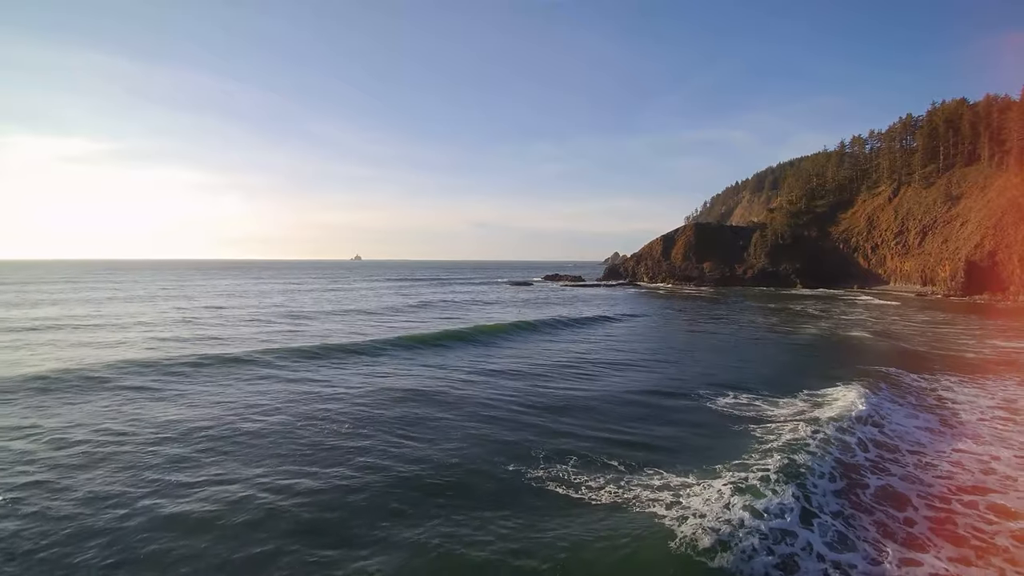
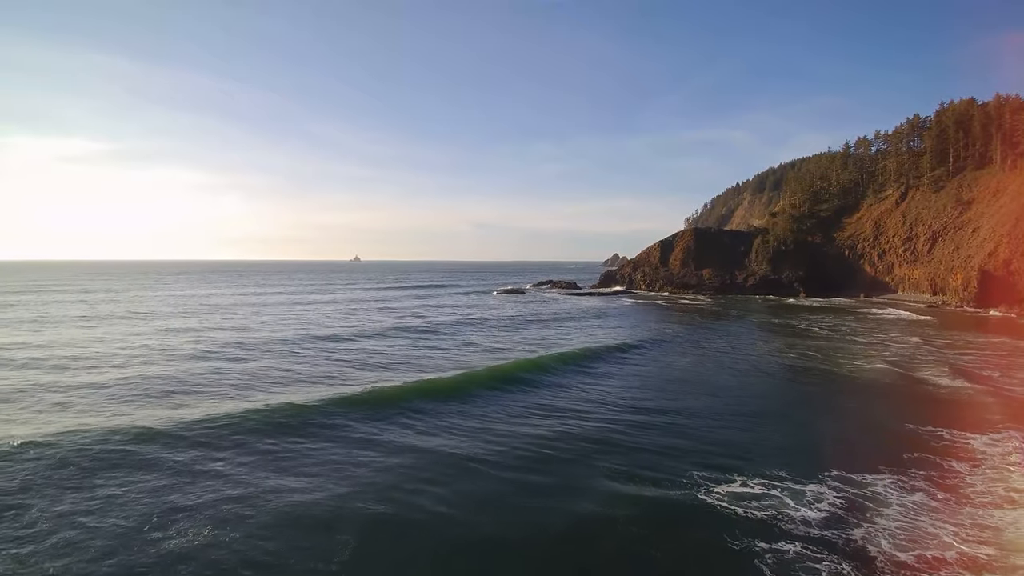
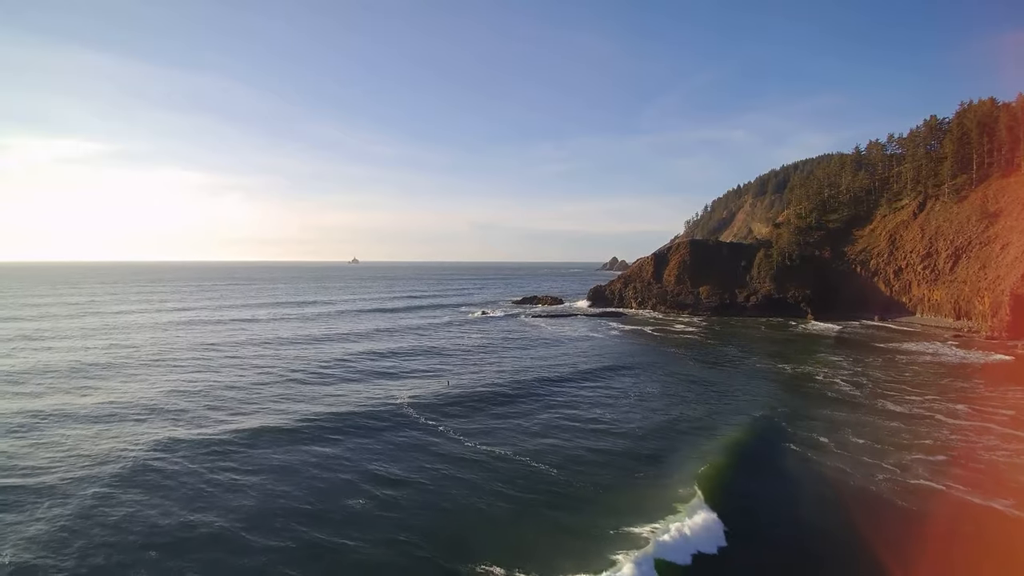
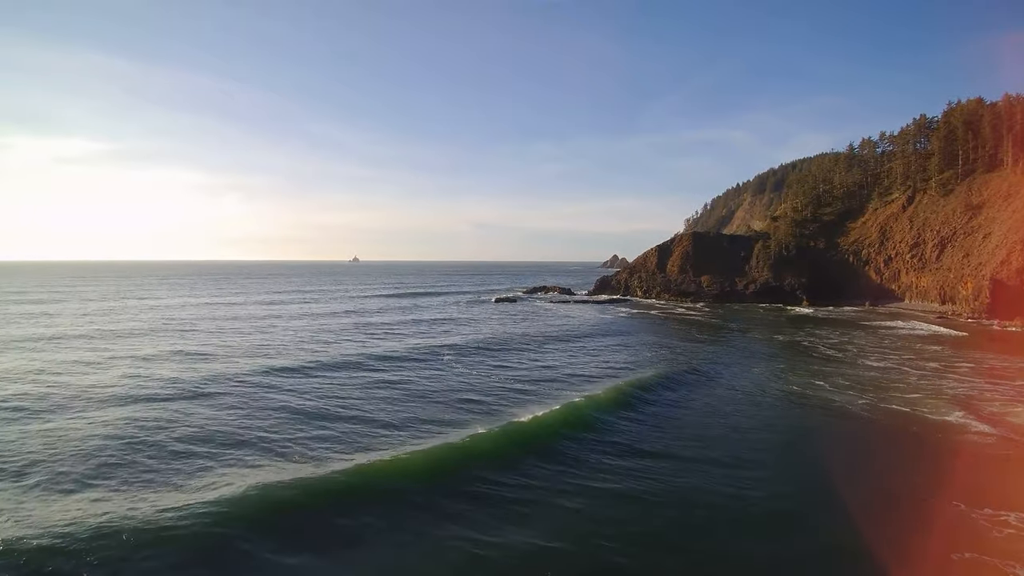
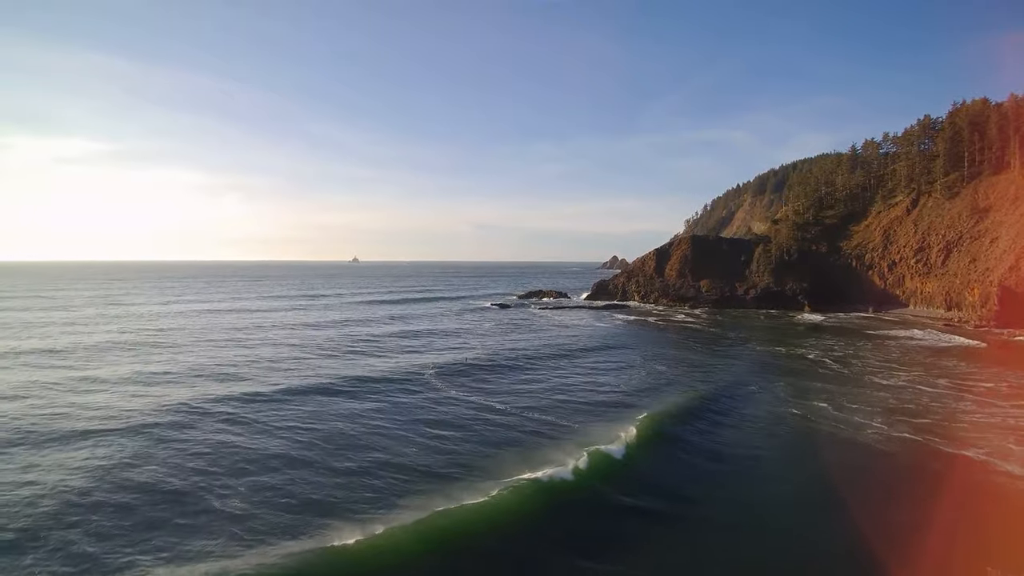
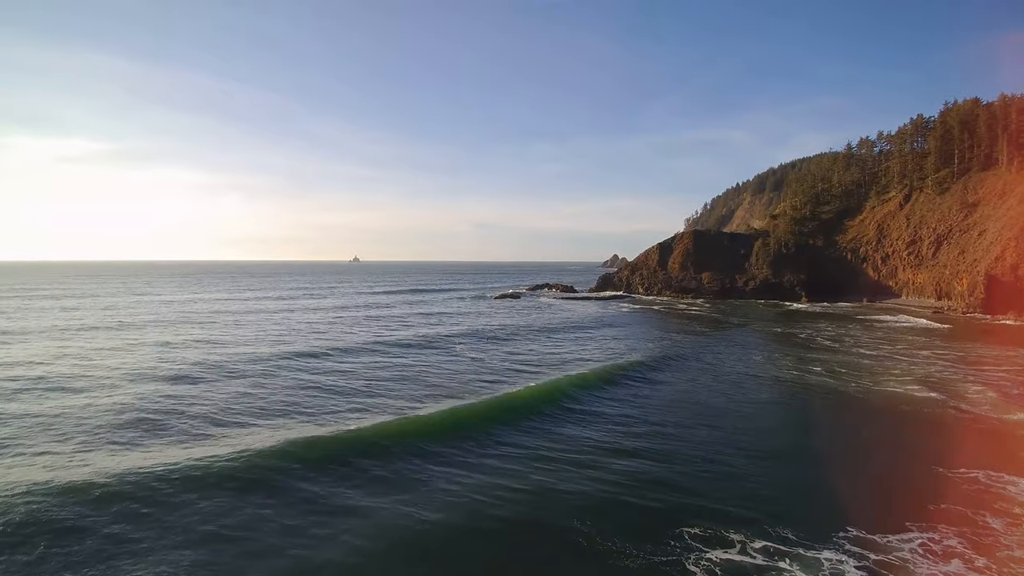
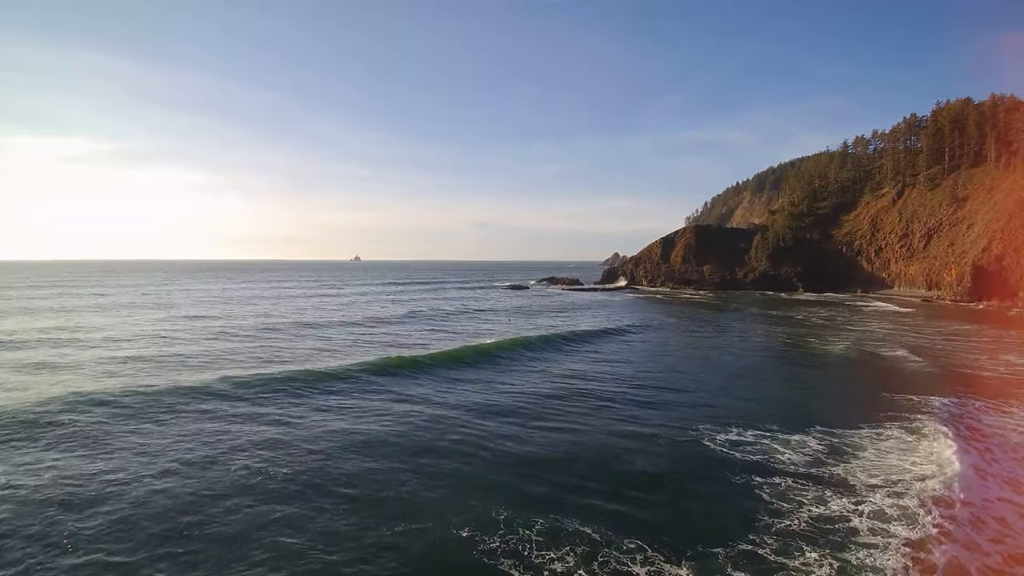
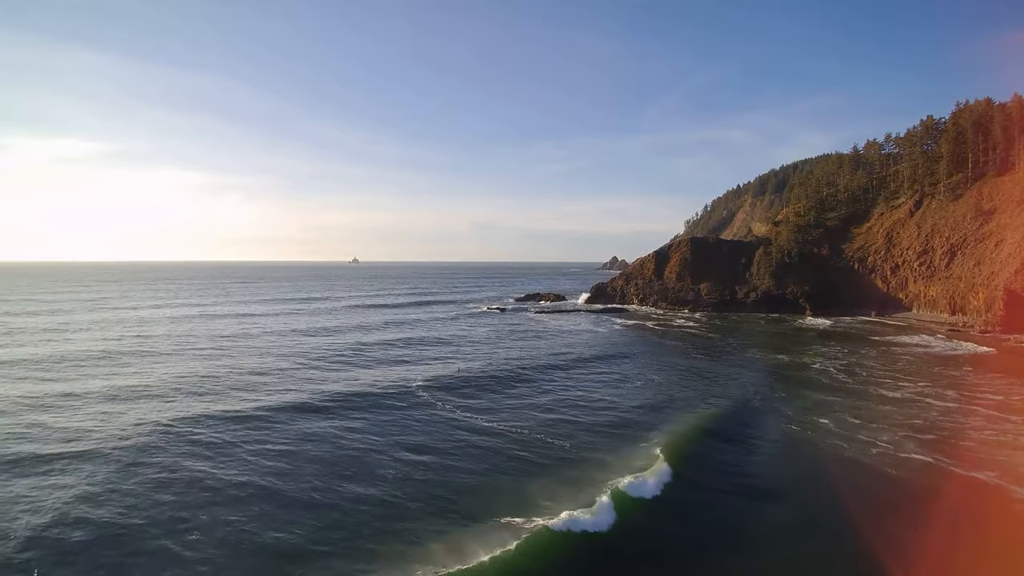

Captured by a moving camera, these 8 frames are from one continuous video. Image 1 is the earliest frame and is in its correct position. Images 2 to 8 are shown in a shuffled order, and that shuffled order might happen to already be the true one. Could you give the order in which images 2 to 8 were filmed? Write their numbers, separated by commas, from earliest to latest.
7, 2, 6, 4, 5, 8, 3
